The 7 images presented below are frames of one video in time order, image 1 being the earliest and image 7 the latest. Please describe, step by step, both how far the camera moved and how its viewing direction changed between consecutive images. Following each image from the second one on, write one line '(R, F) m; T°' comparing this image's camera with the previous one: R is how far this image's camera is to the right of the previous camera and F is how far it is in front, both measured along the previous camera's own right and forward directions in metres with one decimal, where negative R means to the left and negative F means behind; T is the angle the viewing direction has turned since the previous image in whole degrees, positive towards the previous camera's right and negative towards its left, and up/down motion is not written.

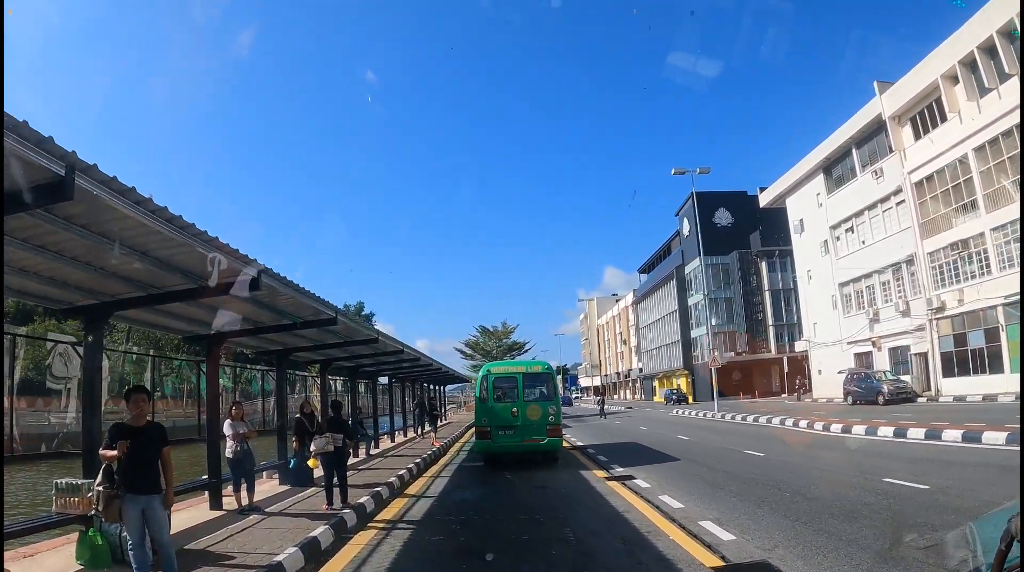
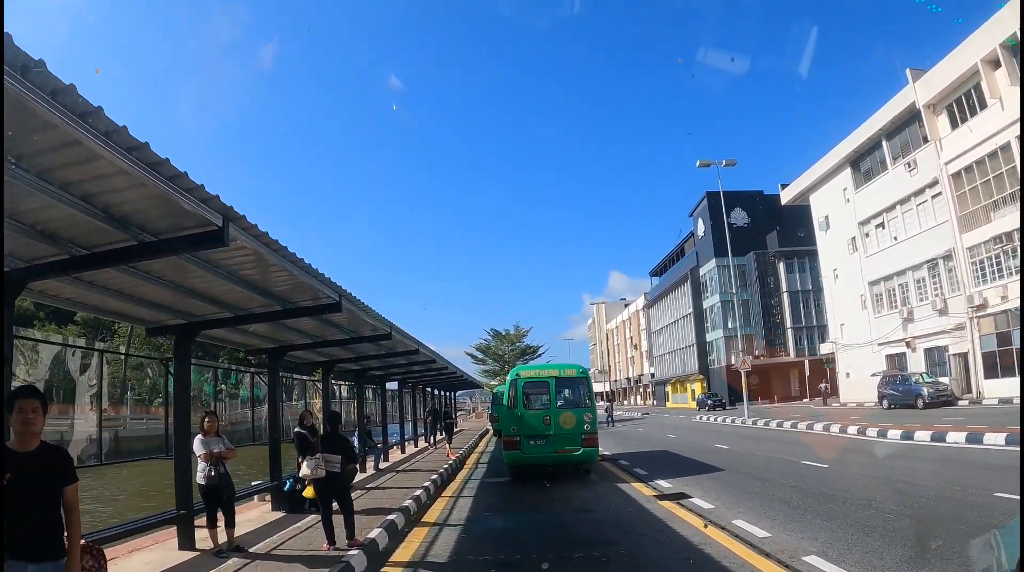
(-0.4, +1.5) m; 0°
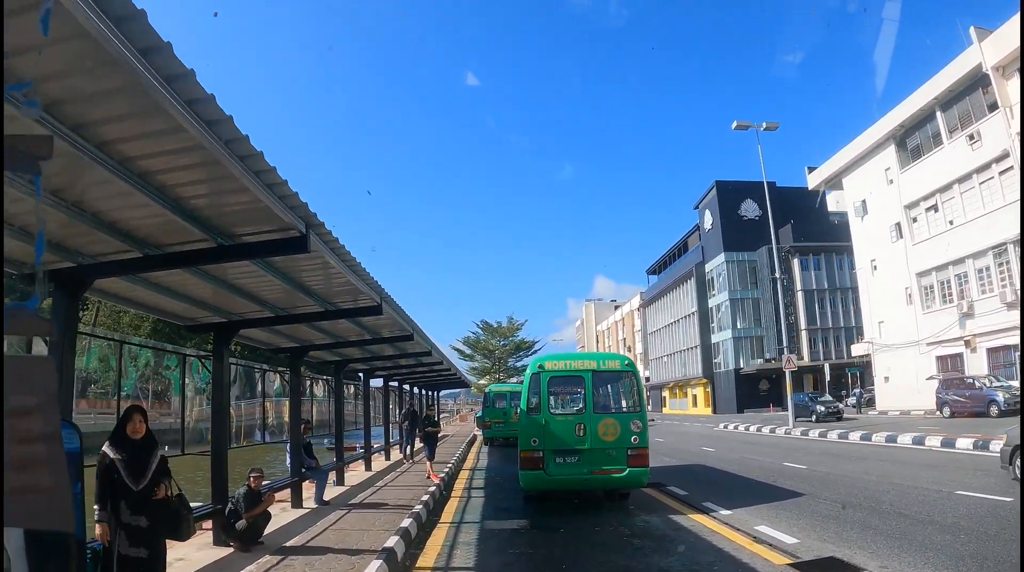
(-0.4, +4.1) m; +1°
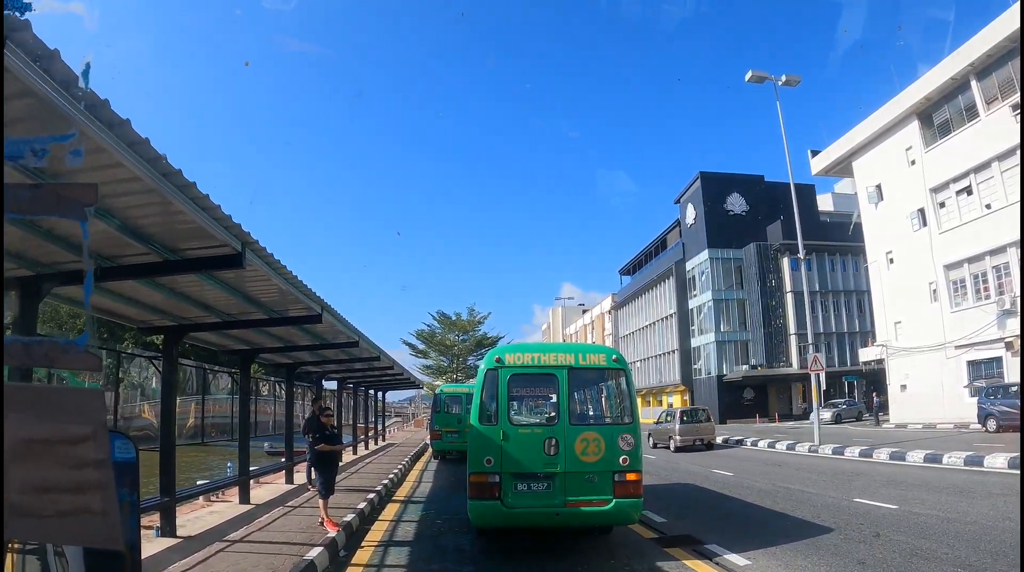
(+0.1, +4.1) m; +3°
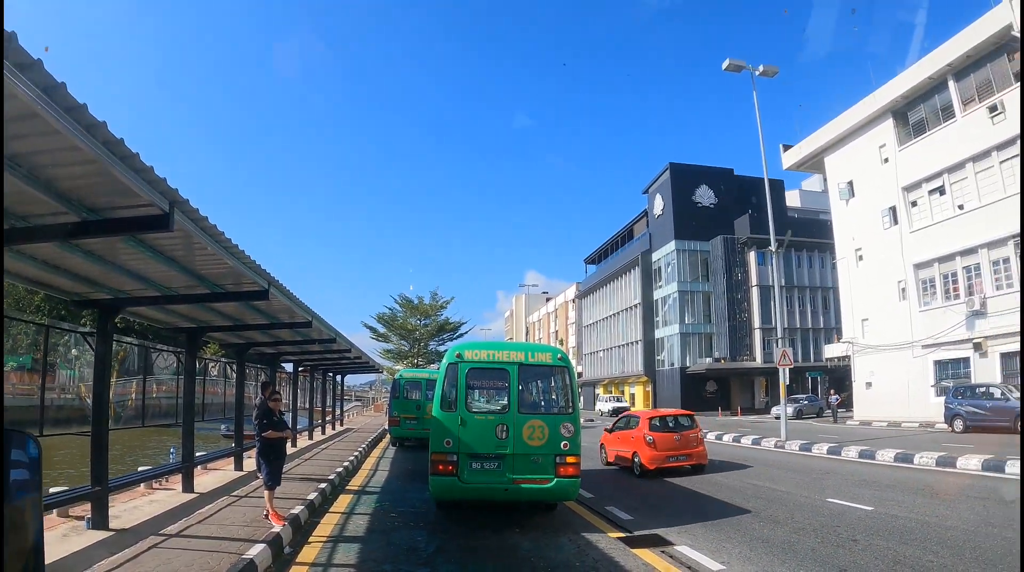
(-0.2, +0.8) m; +3°
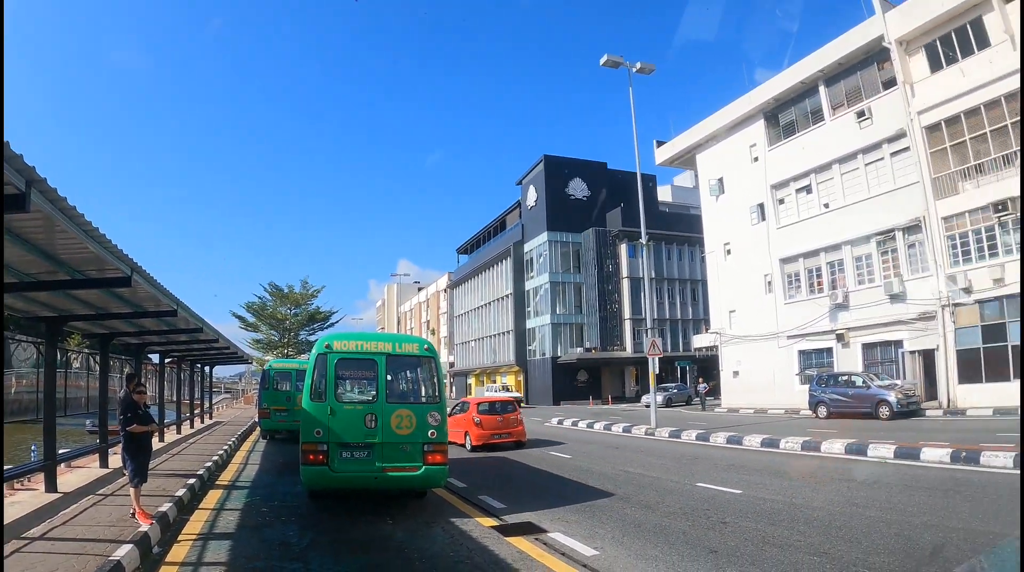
(-0.6, +1.1) m; +12°
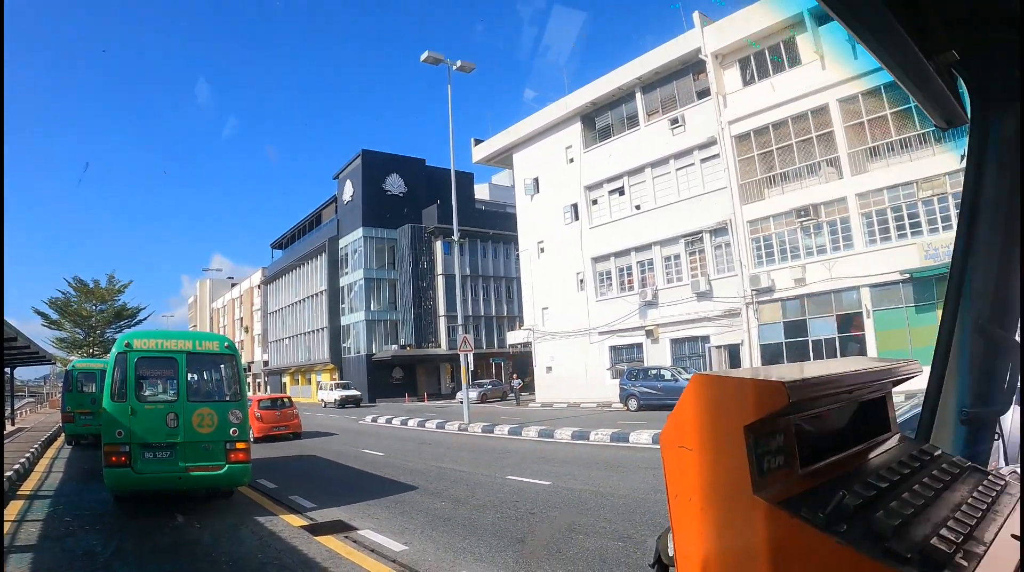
(+0.3, +0.8) m; +13°
